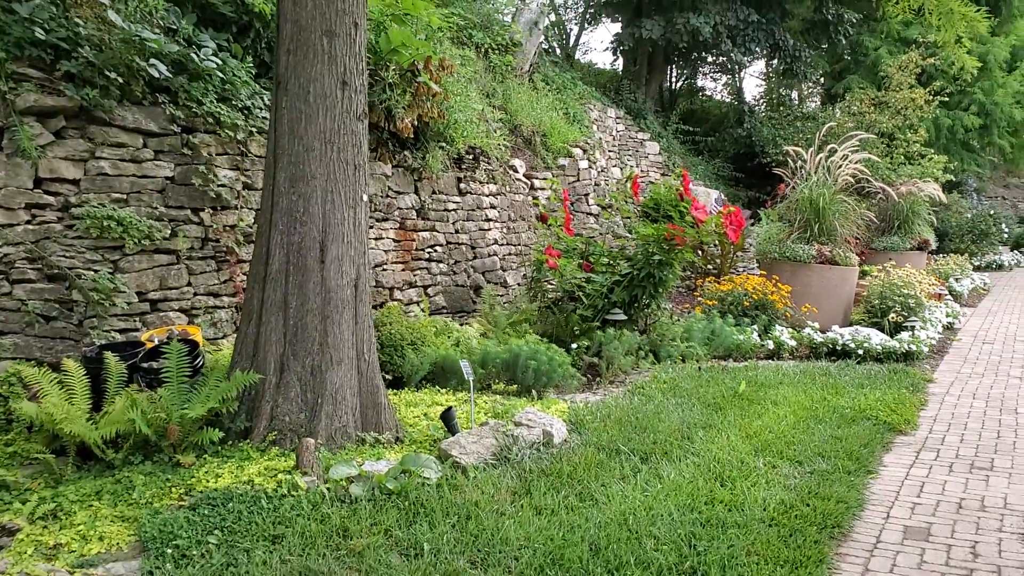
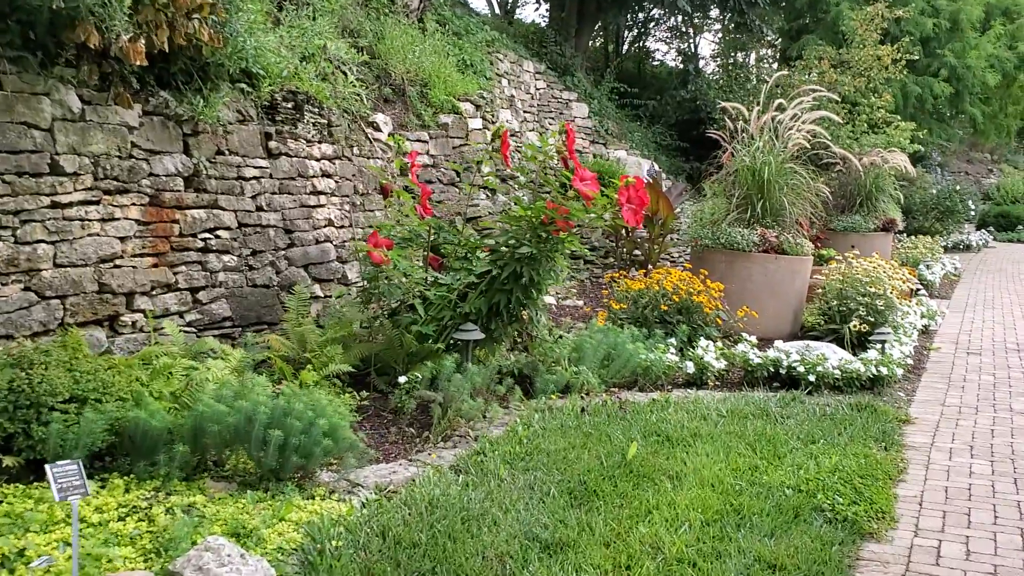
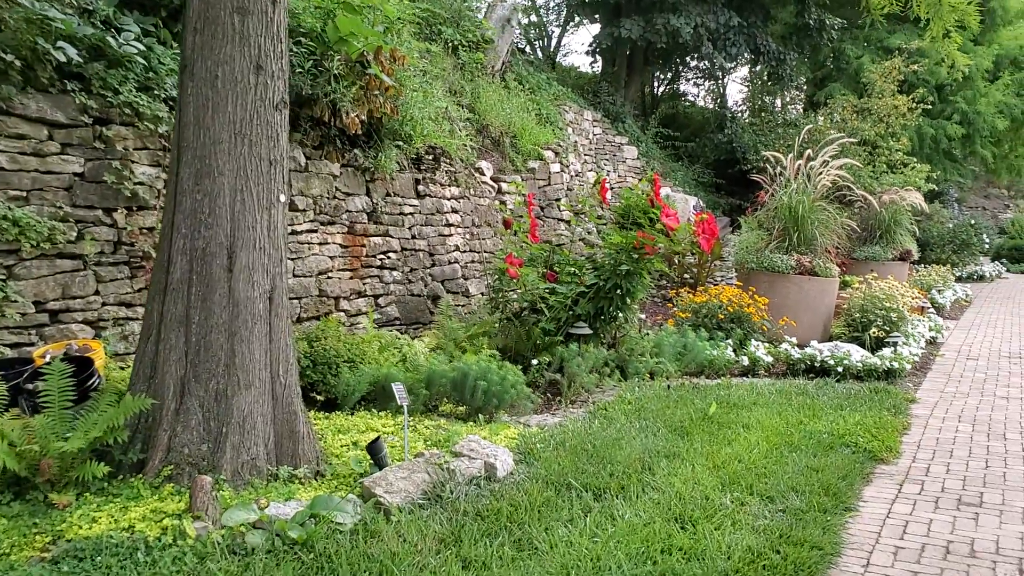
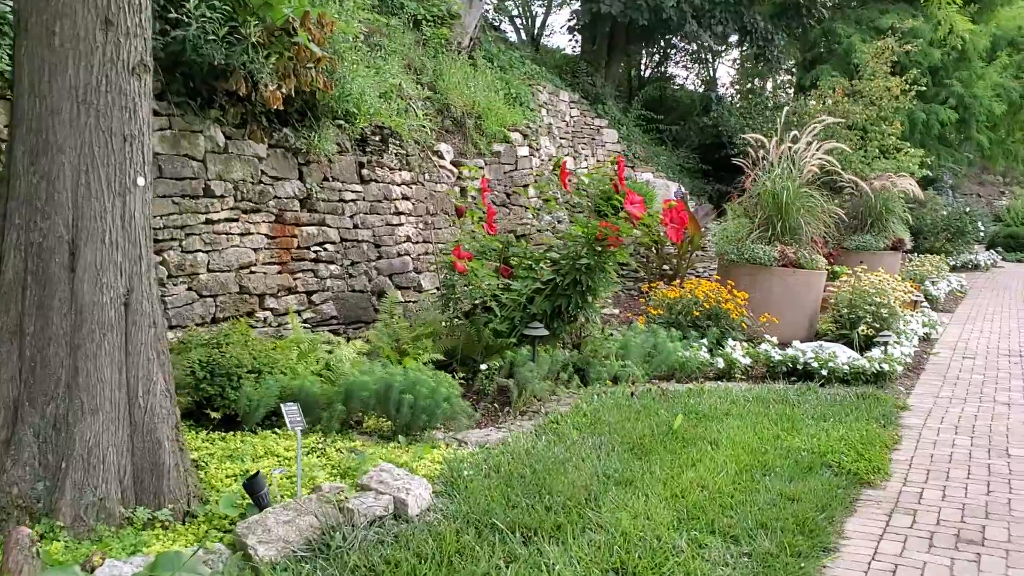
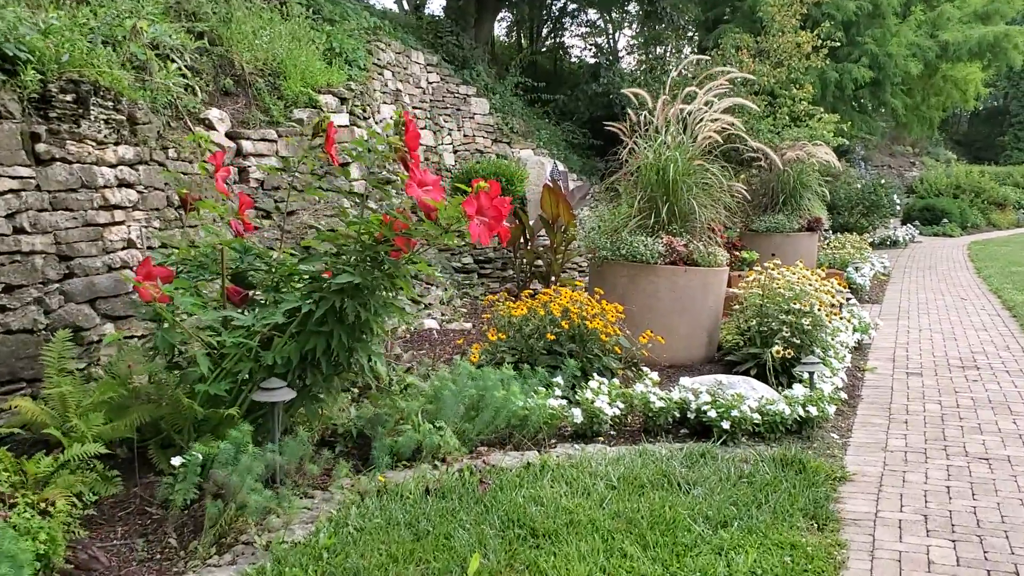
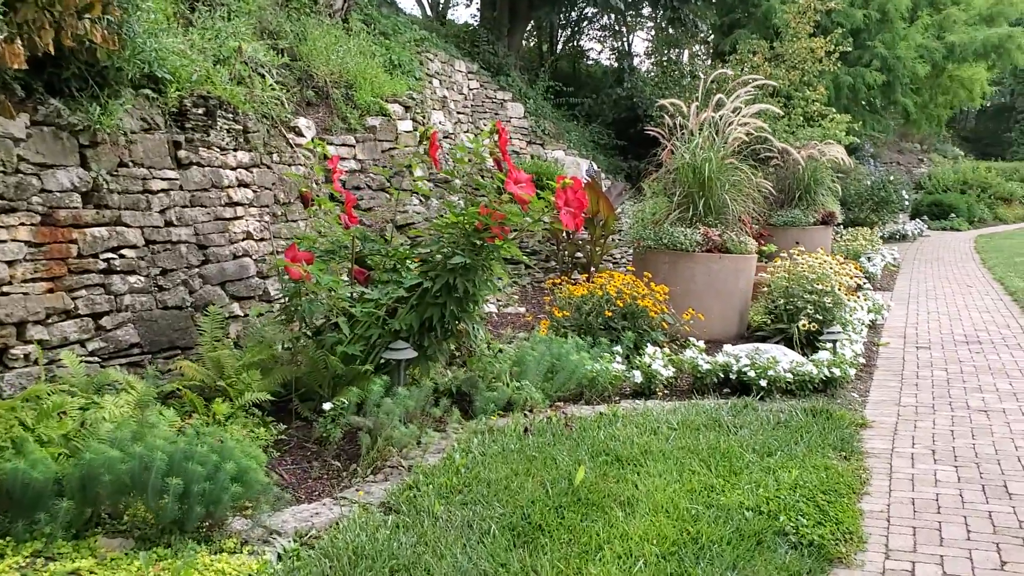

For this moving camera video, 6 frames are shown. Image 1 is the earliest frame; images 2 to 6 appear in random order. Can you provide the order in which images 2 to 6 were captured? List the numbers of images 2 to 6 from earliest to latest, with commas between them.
3, 4, 2, 6, 5
